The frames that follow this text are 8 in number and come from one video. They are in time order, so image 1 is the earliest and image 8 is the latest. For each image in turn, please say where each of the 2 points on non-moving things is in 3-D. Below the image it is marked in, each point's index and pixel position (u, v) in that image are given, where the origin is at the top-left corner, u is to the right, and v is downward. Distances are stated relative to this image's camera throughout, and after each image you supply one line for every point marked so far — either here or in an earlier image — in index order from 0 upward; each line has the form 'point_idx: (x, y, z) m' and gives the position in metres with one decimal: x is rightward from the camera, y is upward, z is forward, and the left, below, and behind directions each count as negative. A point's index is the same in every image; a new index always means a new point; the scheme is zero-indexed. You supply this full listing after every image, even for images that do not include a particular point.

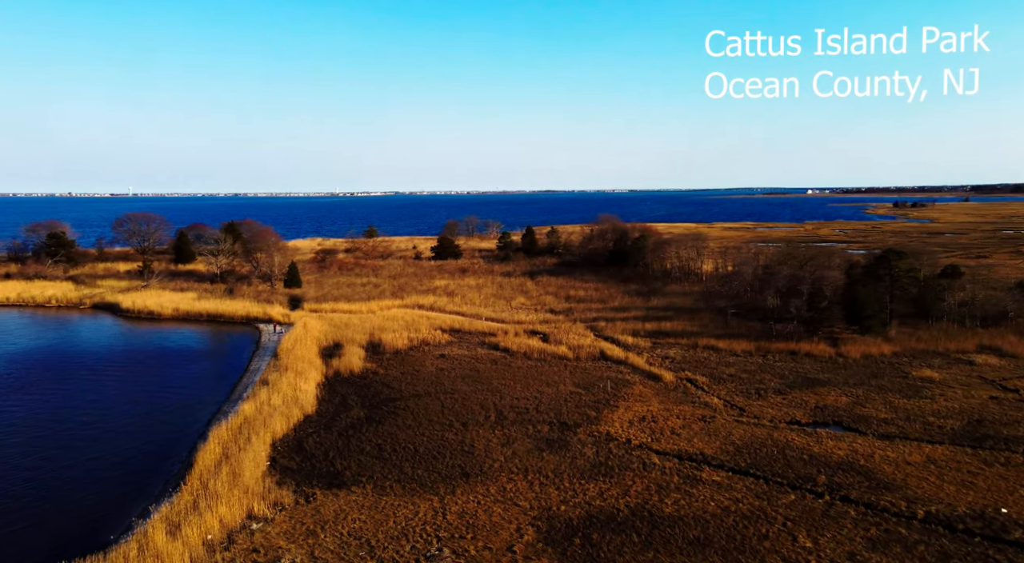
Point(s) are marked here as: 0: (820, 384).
0: (+8.2, -2.7, +17.3) m
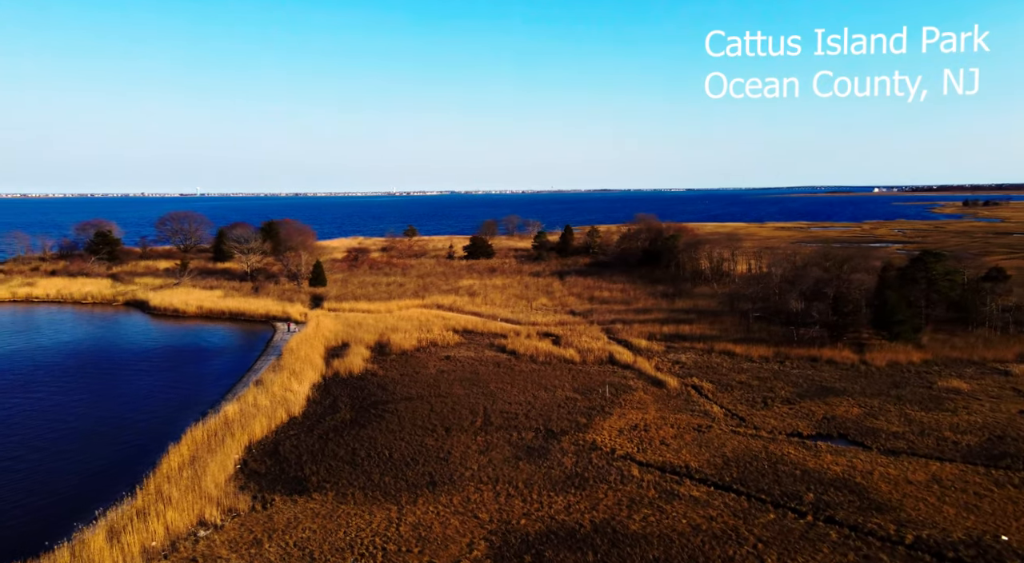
0: (+8.1, -2.8, +16.4) m
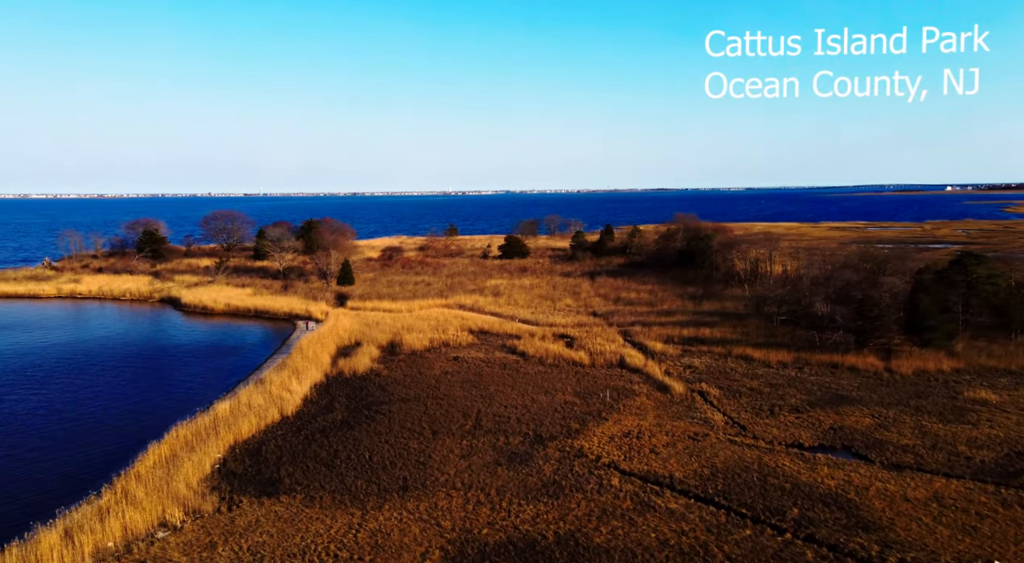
0: (+8.1, -2.9, +15.7) m
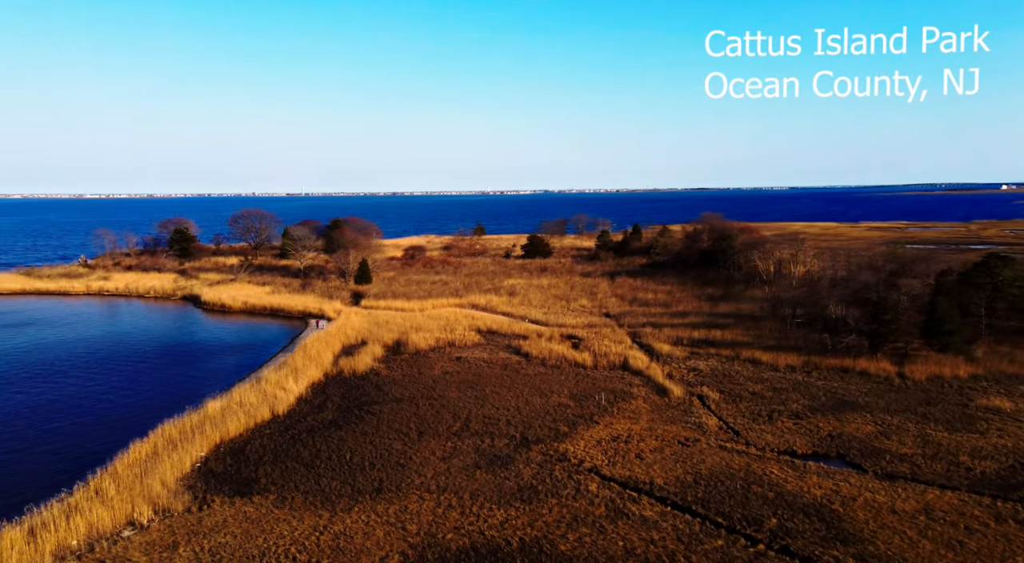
0: (+7.9, -3.0, +15.2) m
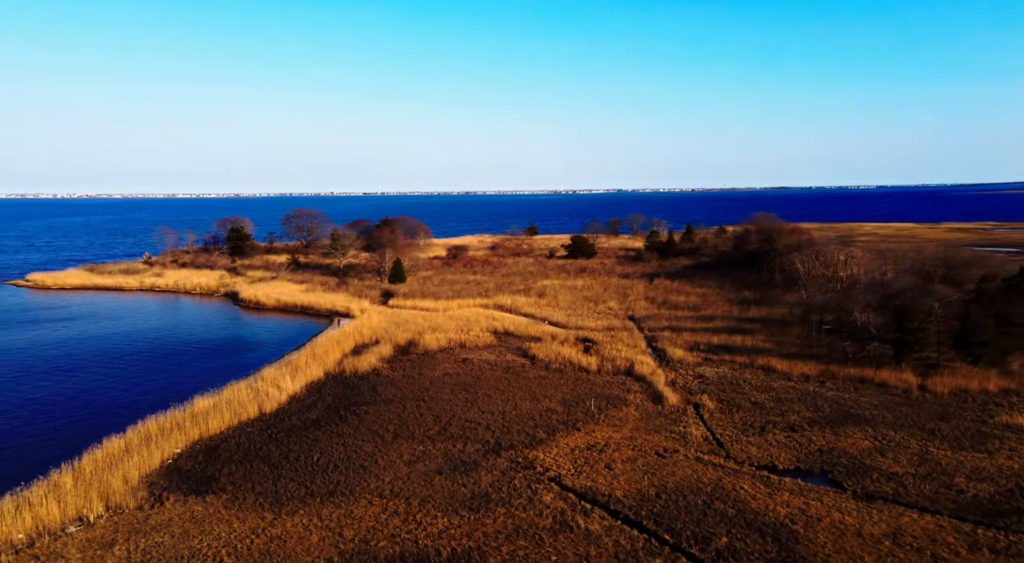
0: (+7.6, -3.1, +14.5) m
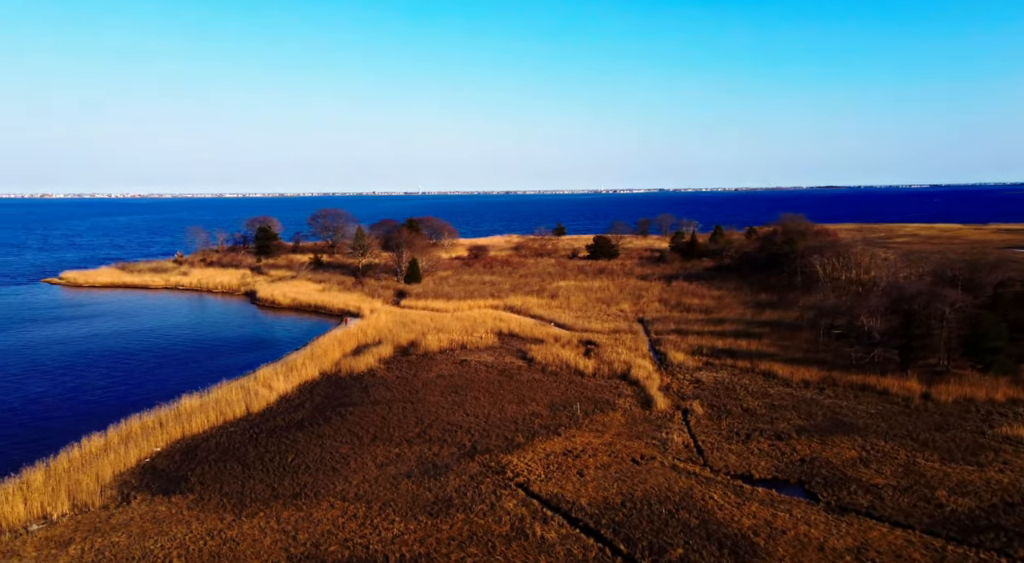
0: (+7.2, -3.2, +14.1) m
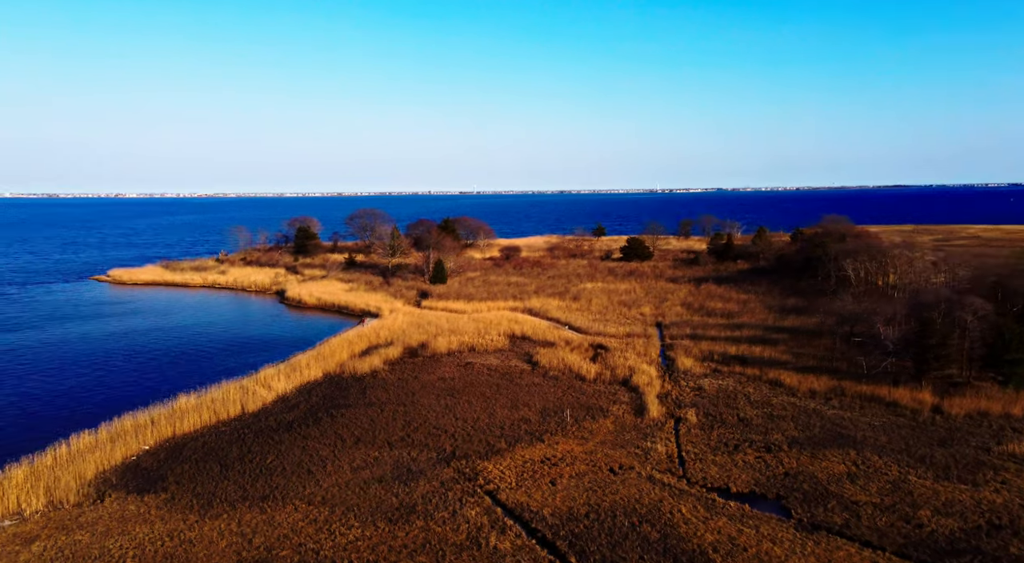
0: (+6.9, -3.4, +13.7) m
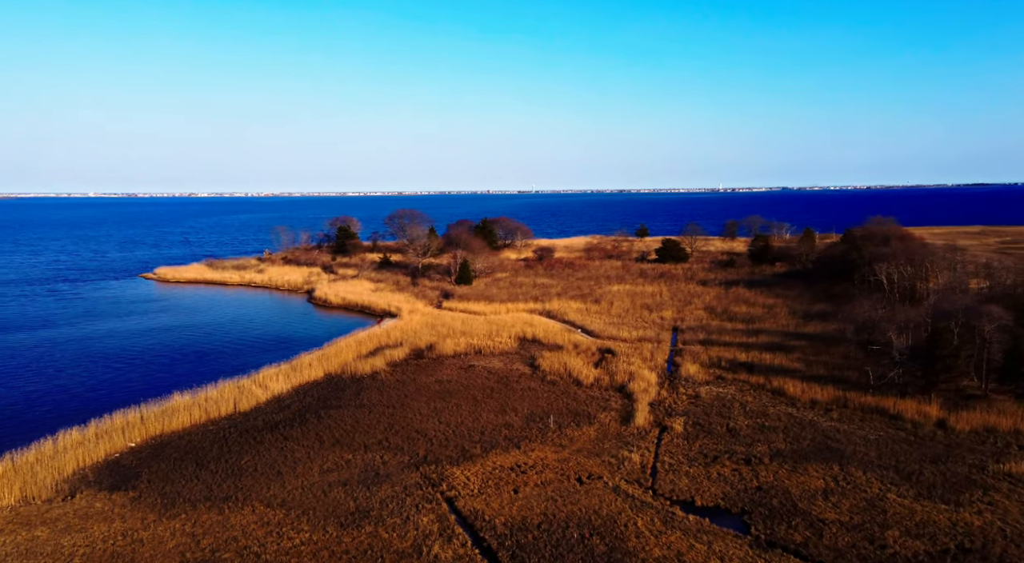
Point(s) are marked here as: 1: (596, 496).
0: (+6.4, -3.6, +13.3) m
1: (+1.4, -3.6, +11.0) m
